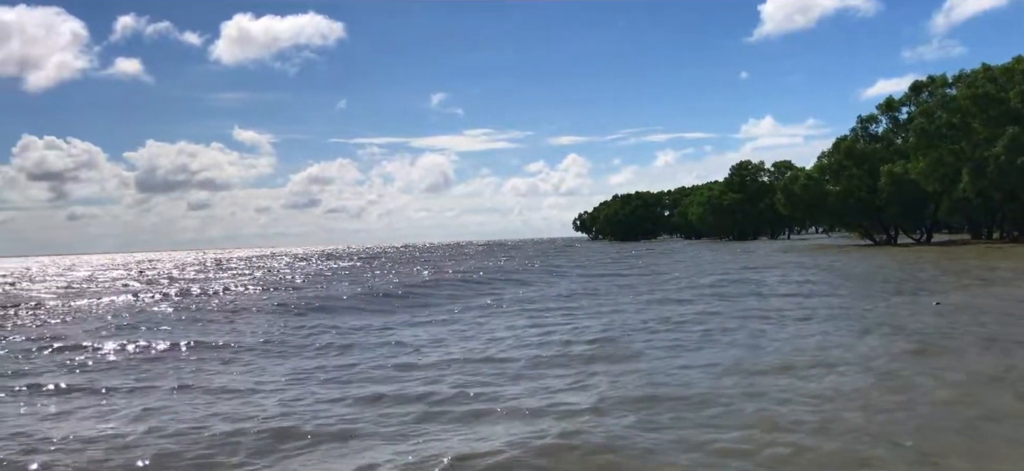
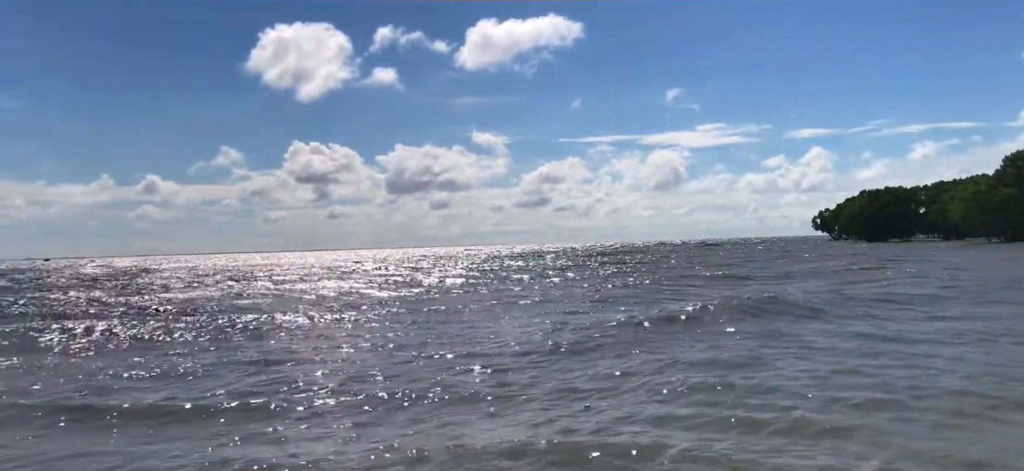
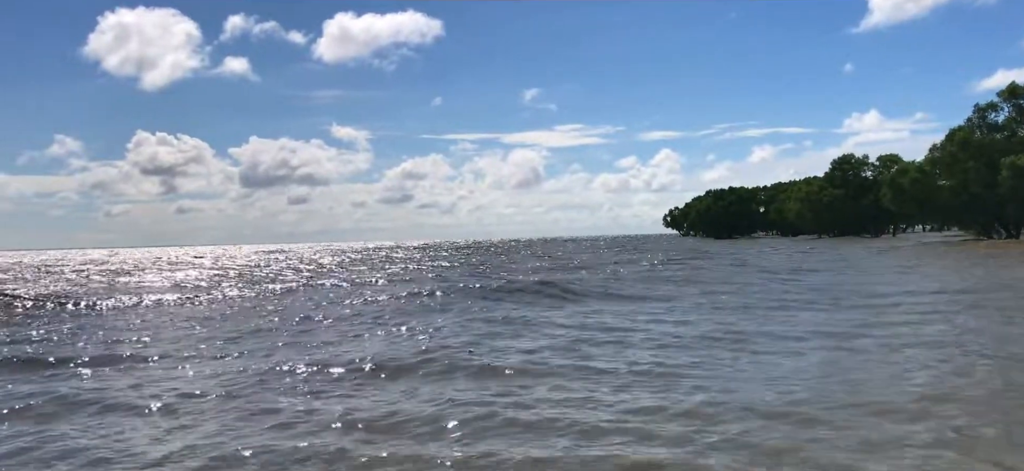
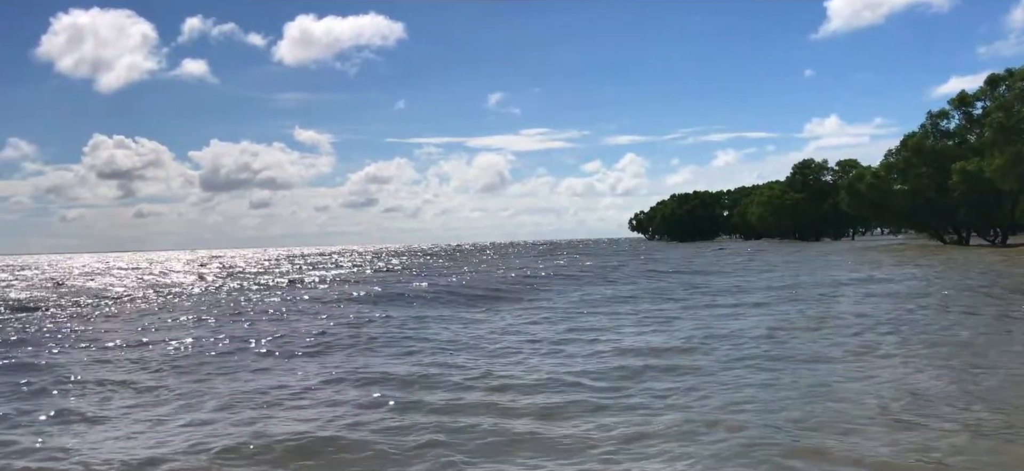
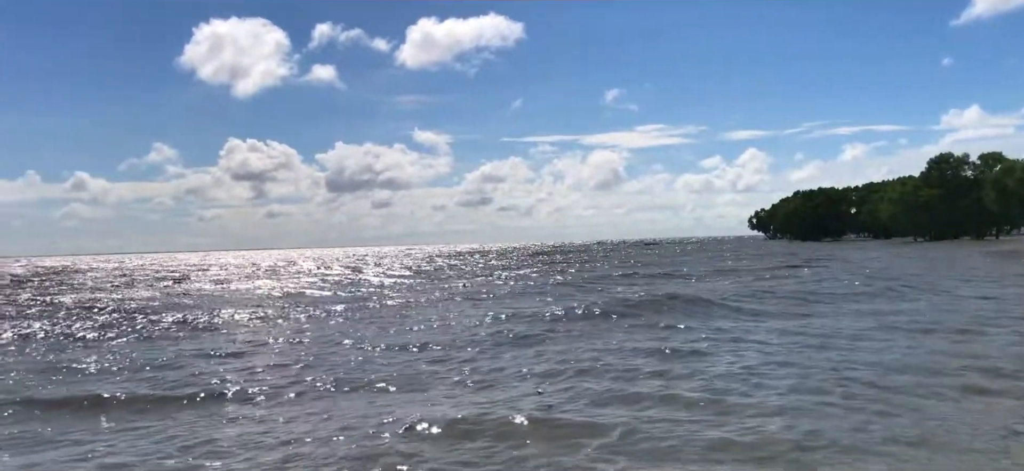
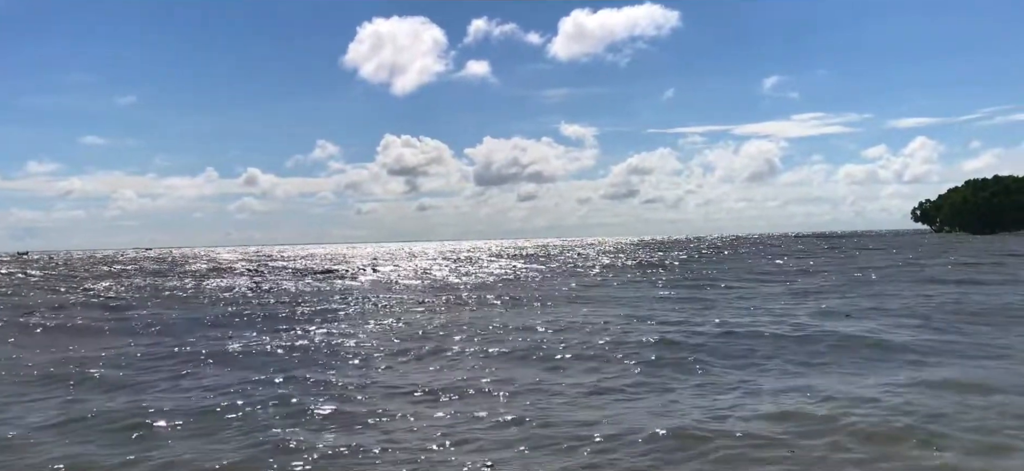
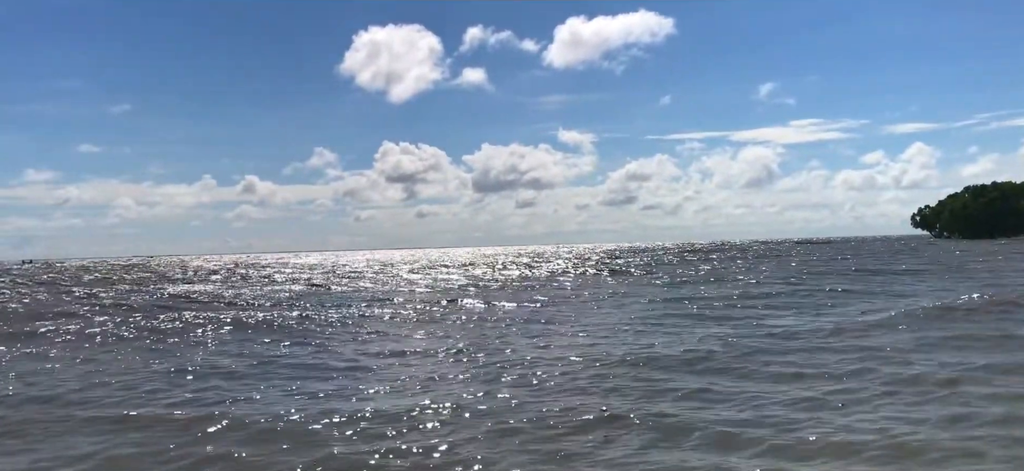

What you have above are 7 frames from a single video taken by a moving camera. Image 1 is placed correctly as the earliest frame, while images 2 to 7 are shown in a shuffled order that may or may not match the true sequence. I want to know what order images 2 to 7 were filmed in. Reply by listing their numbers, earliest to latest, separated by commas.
4, 3, 5, 2, 7, 6
